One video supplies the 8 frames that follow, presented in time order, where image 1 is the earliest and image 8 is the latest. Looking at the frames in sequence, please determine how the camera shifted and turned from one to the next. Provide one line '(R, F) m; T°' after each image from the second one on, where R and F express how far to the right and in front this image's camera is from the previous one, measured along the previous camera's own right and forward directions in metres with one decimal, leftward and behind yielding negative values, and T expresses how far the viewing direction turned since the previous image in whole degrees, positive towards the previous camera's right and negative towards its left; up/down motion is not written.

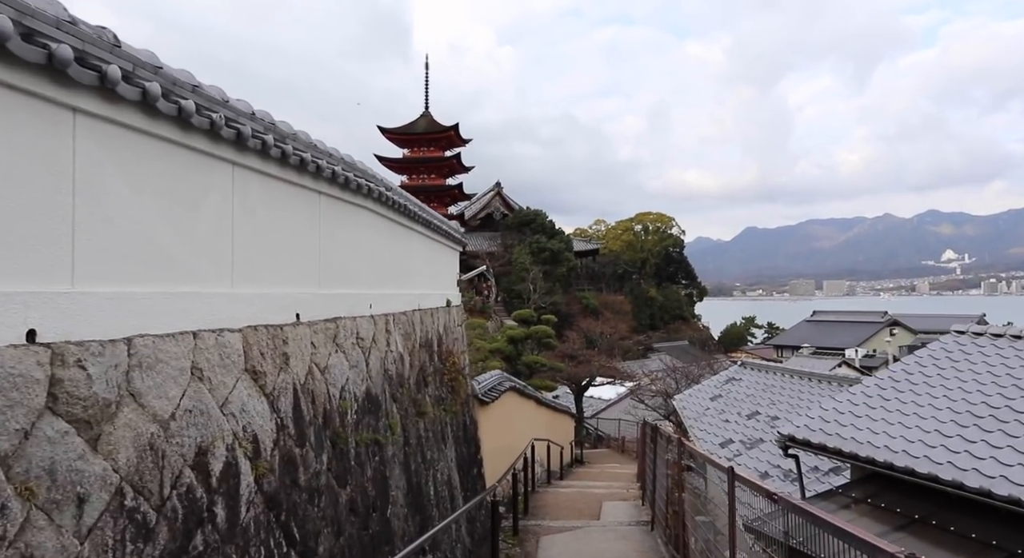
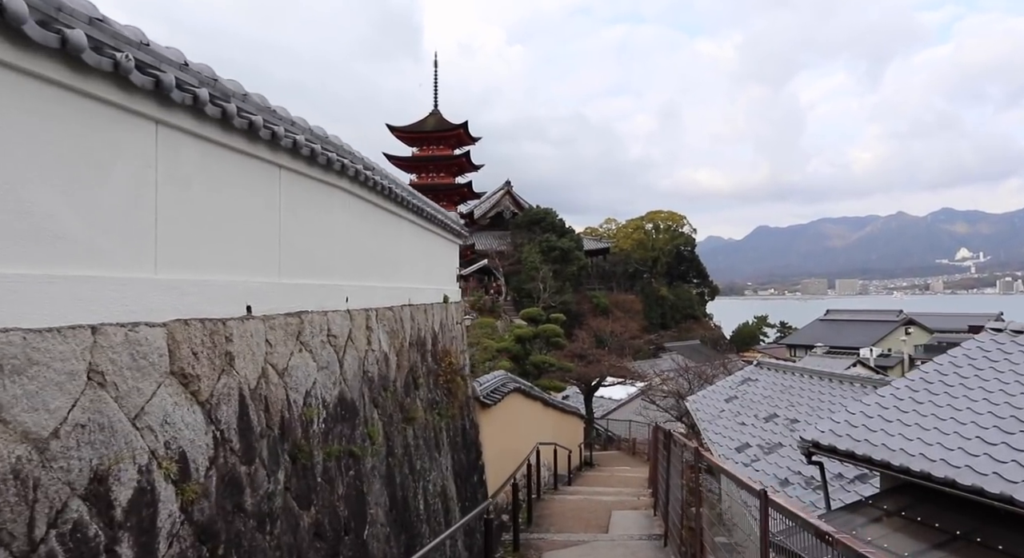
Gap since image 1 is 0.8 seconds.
(+0.1, +0.5) m; -1°
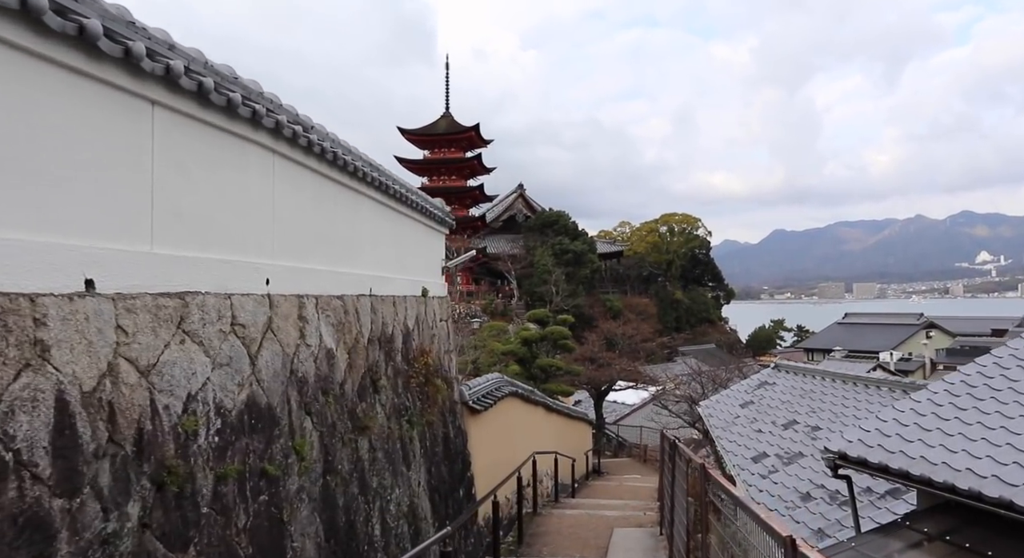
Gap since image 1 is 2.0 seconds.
(+0.2, +0.7) m; -1°
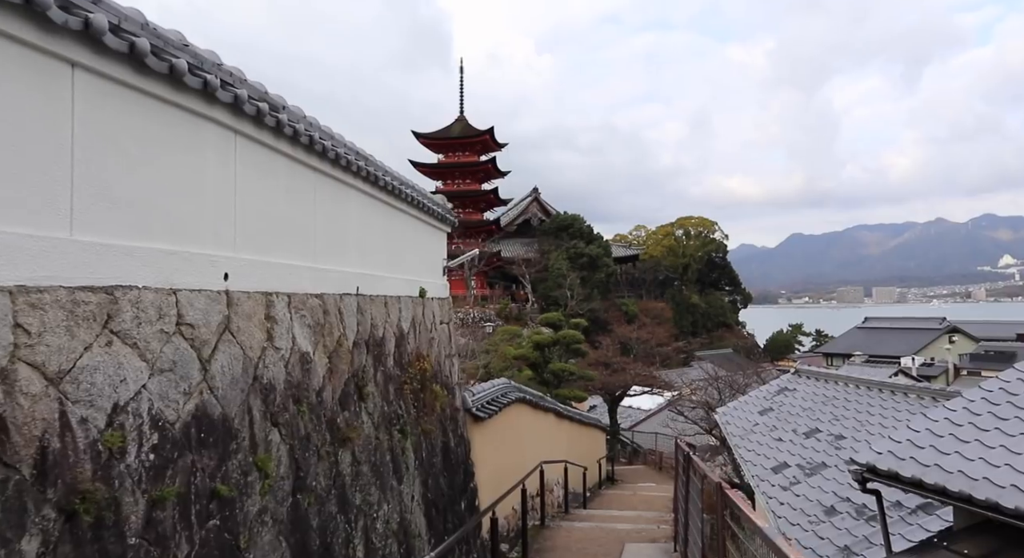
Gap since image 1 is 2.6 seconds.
(+0.1, +0.3) m; -1°
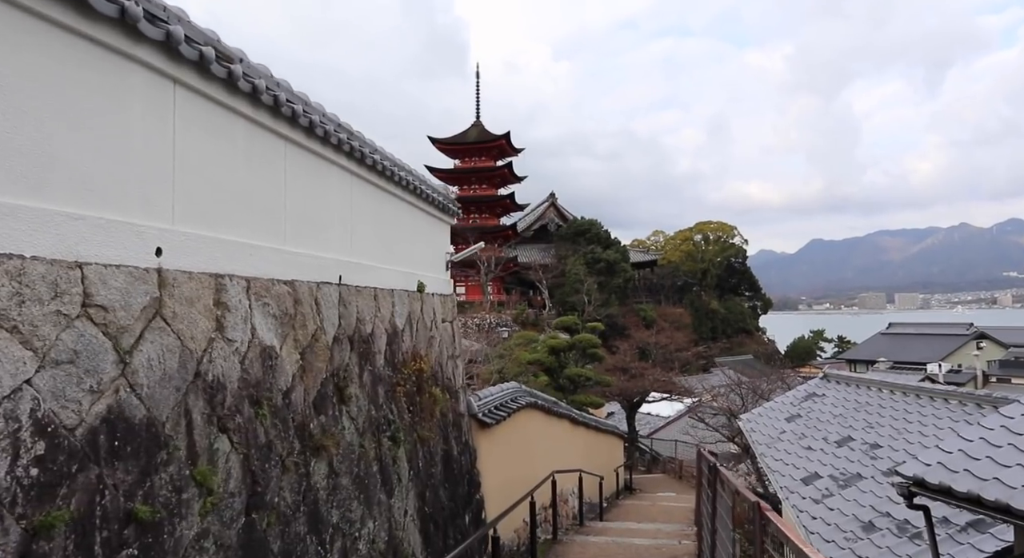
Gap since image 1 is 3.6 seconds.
(+0.1, +0.5) m; -1°
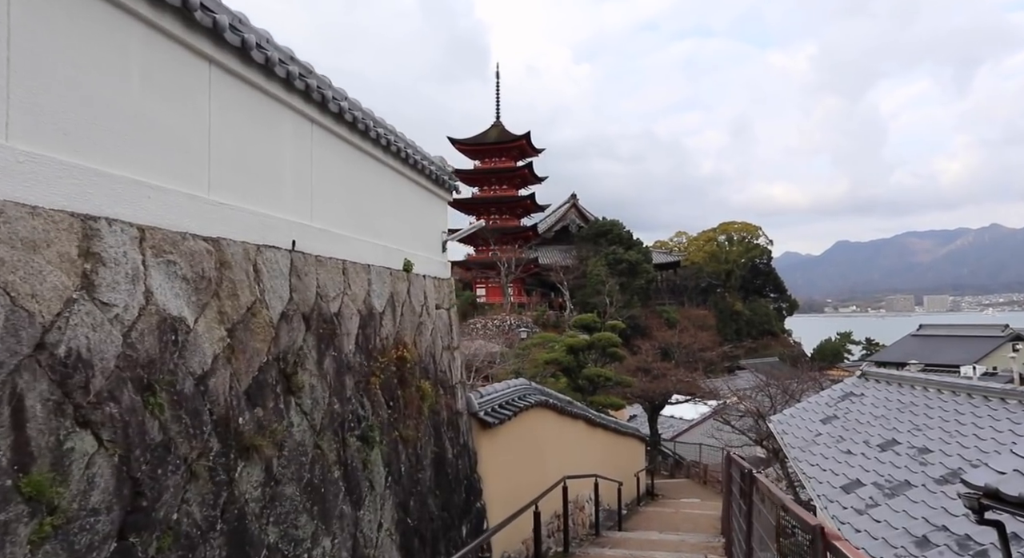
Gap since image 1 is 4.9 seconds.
(+0.1, +0.6) m; -2°
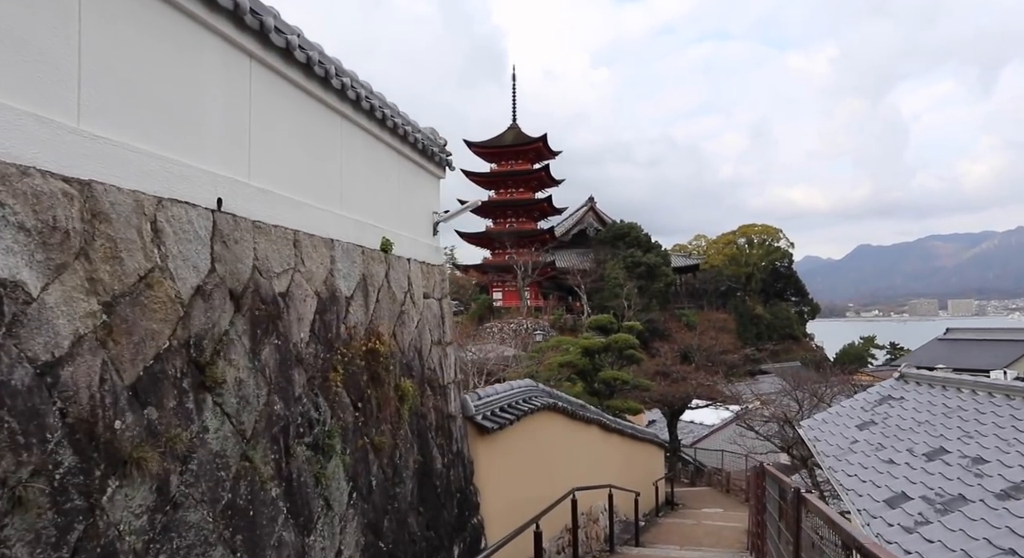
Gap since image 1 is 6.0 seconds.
(+0.1, +0.6) m; -2°
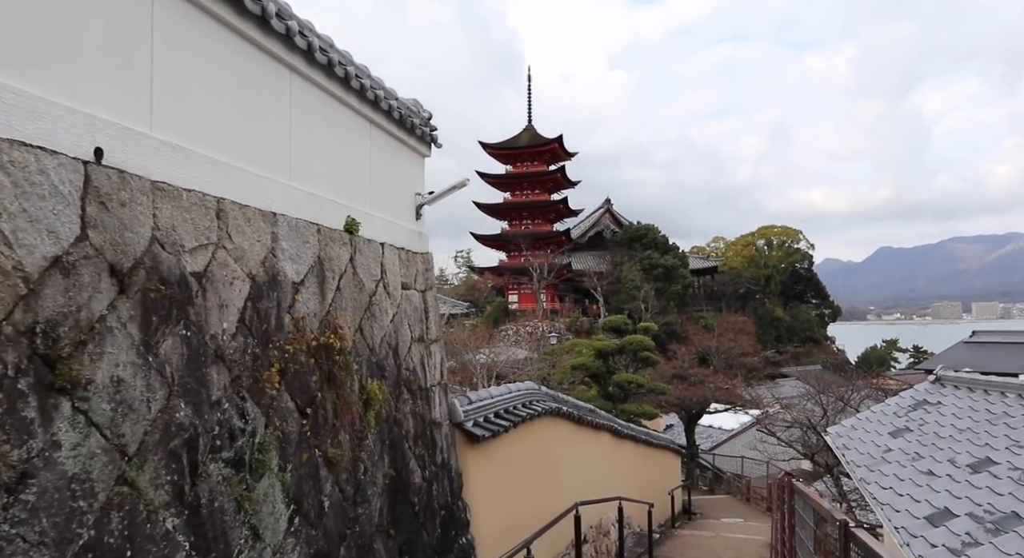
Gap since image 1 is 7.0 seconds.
(+0.2, +0.5) m; -1°
